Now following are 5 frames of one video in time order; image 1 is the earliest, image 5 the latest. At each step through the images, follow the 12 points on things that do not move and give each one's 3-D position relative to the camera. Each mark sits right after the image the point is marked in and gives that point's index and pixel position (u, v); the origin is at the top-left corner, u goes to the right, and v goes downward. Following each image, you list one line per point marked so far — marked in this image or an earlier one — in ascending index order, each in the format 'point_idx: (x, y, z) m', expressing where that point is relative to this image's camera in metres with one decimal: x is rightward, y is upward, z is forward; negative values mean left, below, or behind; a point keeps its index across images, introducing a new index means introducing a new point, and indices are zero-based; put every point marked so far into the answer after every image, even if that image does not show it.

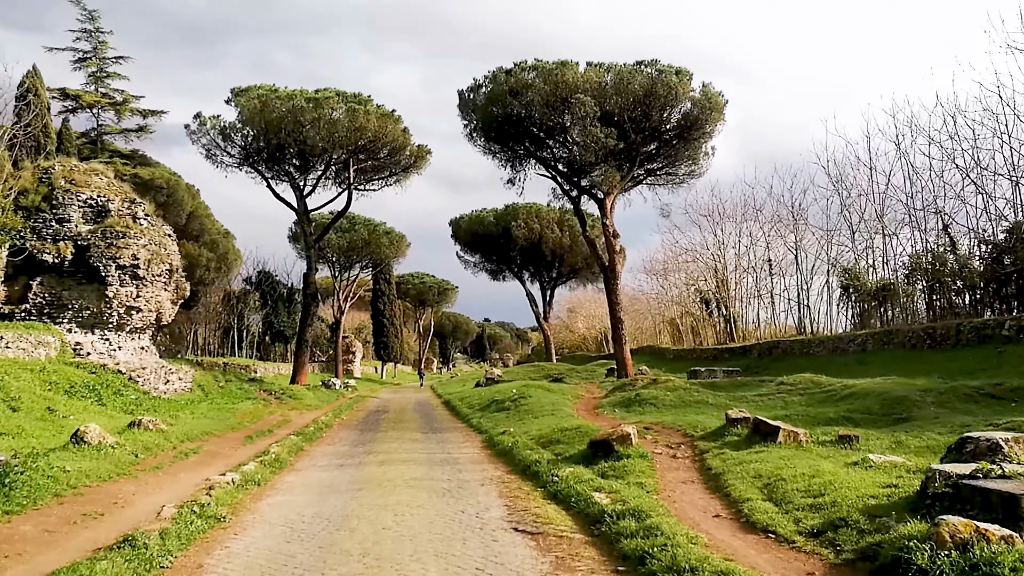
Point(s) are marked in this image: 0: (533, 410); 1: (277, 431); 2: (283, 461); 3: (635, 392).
0: (+0.5, -3.1, +16.7) m
1: (-5.8, -3.5, +16.3) m
2: (-4.1, -3.1, +11.6) m
3: (+3.4, -2.9, +18.1) m
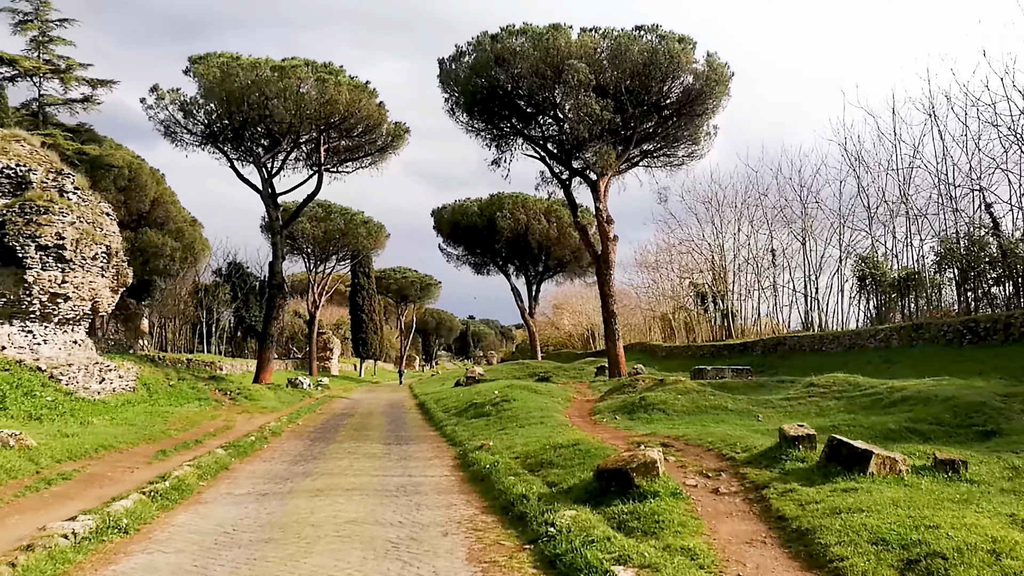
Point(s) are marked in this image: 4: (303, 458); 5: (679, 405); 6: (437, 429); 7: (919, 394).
0: (+0.1, -2.7, +13.9) m
1: (-6.2, -3.1, +13.3) m
2: (-4.3, -2.7, +8.7) m
3: (+3.0, -2.5, +15.3) m
4: (-3.8, -3.1, +12.0) m
5: (+3.4, -2.4, +13.6) m
6: (-1.8, -3.4, +16.0) m
7: (+7.5, -2.0, +12.1) m
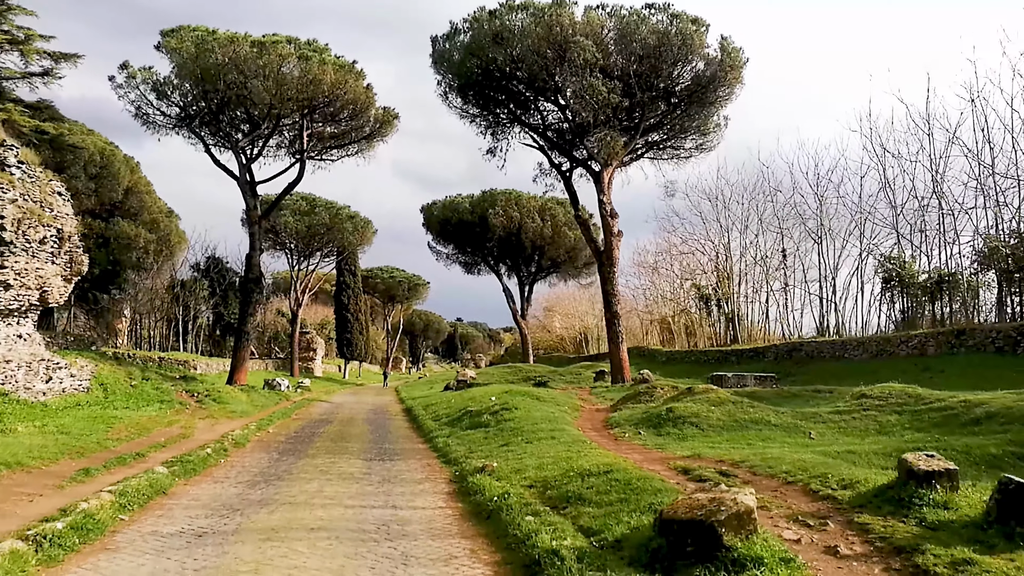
0: (+0.2, -2.5, +11.8) m
1: (-6.1, -2.8, +11.1) m
2: (-4.2, -2.4, +6.5) m
3: (+3.0, -2.4, +13.3) m
4: (-3.7, -2.9, +9.8) m
5: (+3.5, -2.3, +11.5) m
6: (-1.8, -3.2, +13.8) m
7: (+7.6, -1.9, +10.1) m
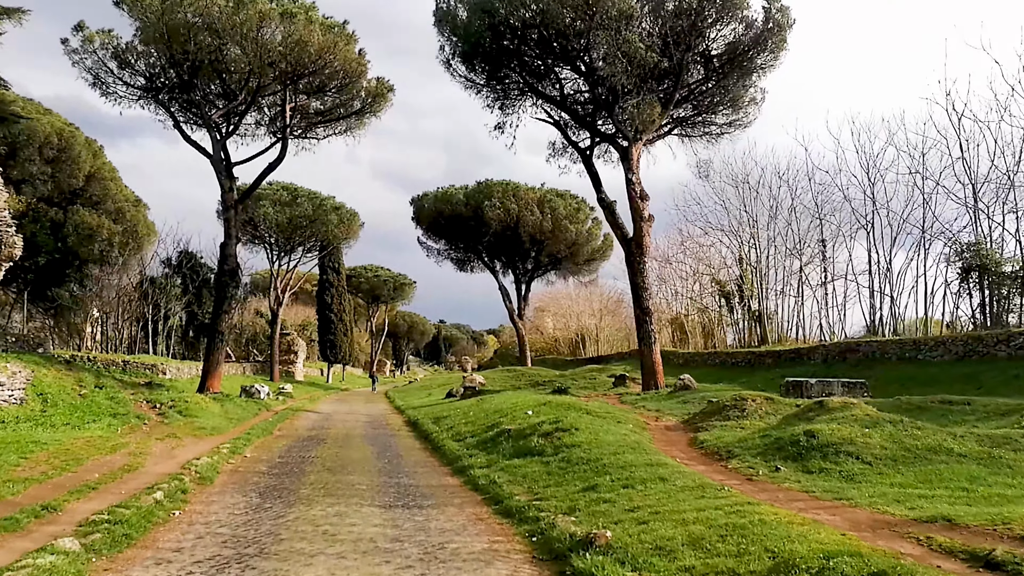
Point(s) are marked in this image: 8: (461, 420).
0: (+1.2, -2.2, +8.4) m
1: (-5.1, -2.5, +7.5) m
2: (-3.0, -2.0, +3.0) m
3: (+4.0, -2.0, +9.9) m
4: (-2.6, -2.5, +6.3) m
5: (+4.5, -2.0, +8.2) m
6: (-0.8, -2.9, +10.3) m
7: (+8.6, -1.6, +6.9) m
8: (-1.2, -3.2, +16.1) m
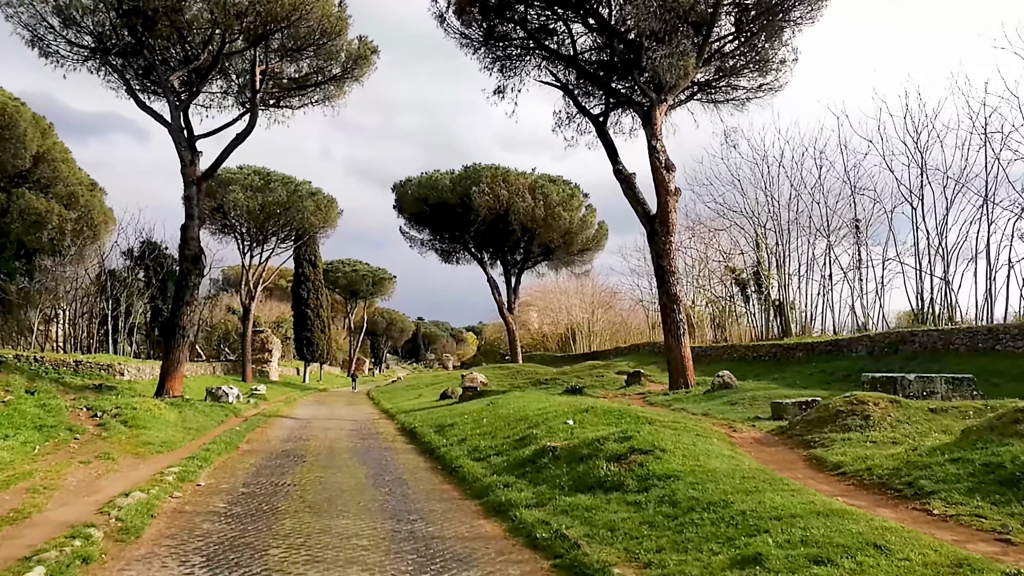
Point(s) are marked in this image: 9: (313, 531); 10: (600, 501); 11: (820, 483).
0: (+2.0, -1.8, +5.4) m
1: (-4.3, -2.1, +4.3) m
2: (-2.1, -1.7, -0.2) m
3: (+4.7, -1.6, +7.0) m
4: (-1.8, -2.2, +3.1) m
5: (+5.3, -1.5, +5.3) m
6: (-0.1, -2.5, +7.2) m
7: (+9.4, -1.1, +4.1) m
8: (-0.7, -2.8, +13.0) m
9: (-2.2, -2.6, +7.1) m
10: (+0.9, -2.2, +6.8) m
11: (+3.2, -2.0, +6.9) m
